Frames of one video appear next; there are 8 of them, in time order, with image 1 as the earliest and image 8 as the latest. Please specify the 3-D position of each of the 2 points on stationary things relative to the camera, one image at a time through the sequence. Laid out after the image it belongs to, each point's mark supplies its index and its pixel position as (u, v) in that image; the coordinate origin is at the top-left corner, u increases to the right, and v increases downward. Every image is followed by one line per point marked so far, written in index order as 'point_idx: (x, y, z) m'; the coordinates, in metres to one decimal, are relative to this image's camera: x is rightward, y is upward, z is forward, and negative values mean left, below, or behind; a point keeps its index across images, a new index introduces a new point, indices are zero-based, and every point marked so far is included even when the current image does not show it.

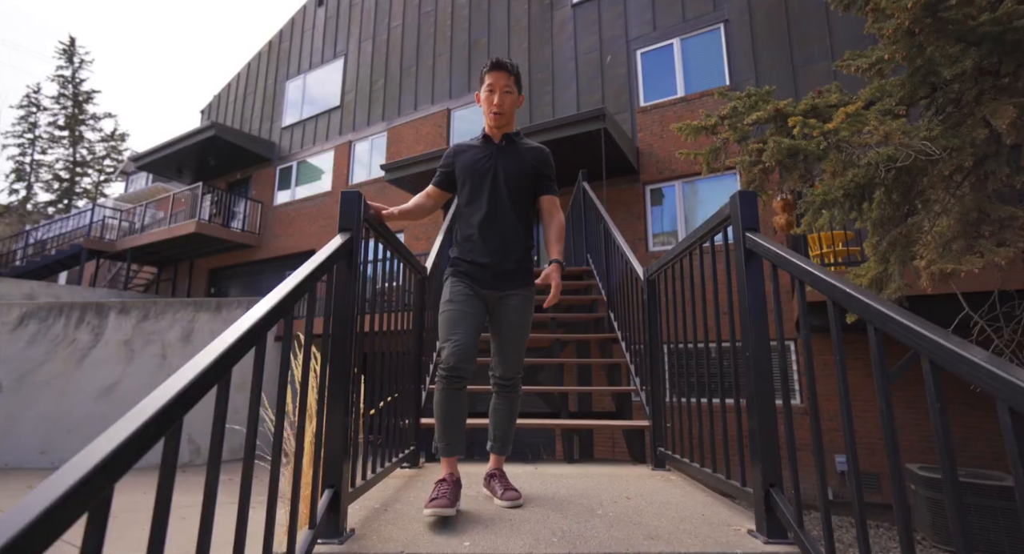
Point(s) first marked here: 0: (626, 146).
0: (+2.1, +2.4, +8.7) m
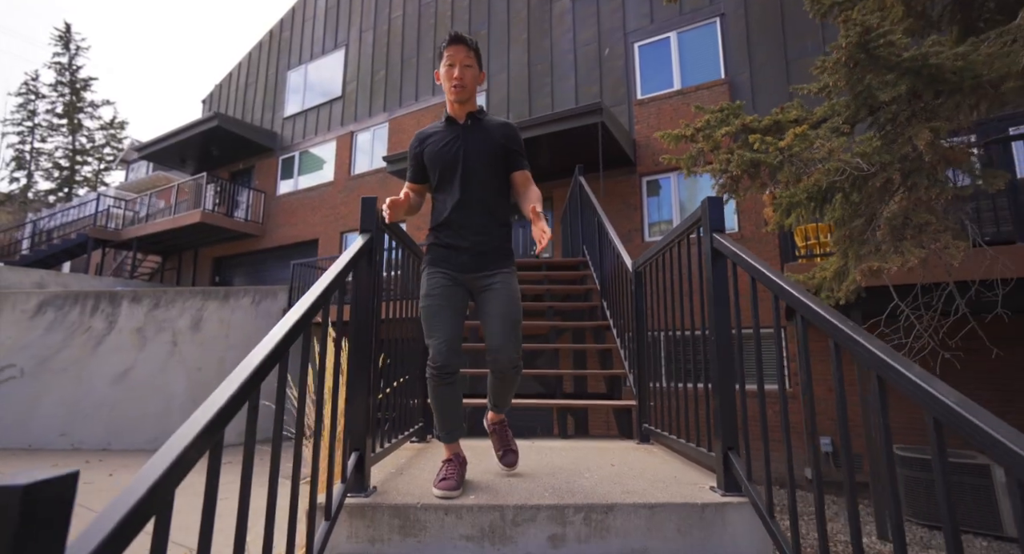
0: (+2.1, +2.6, +9.0) m
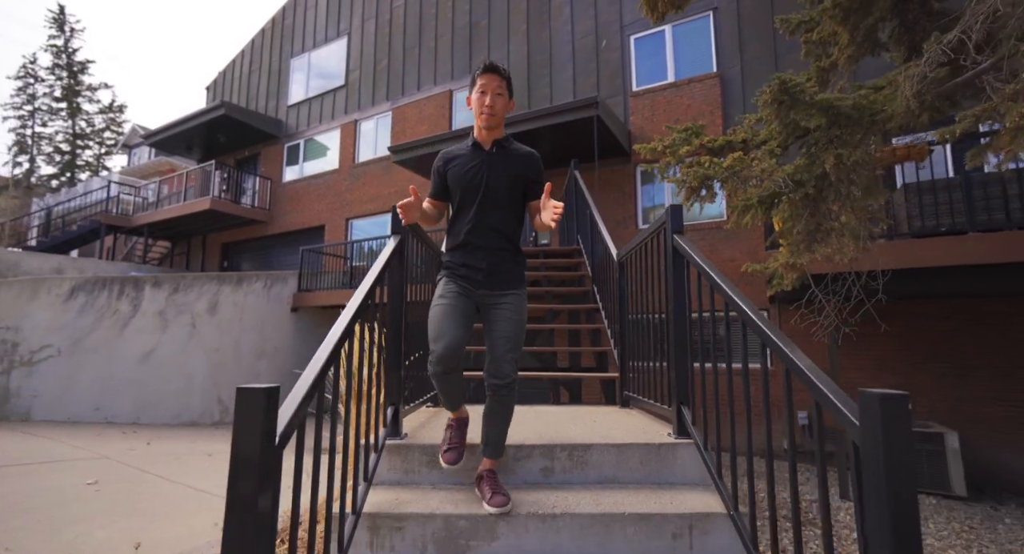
0: (+2.1, +2.8, +9.4) m
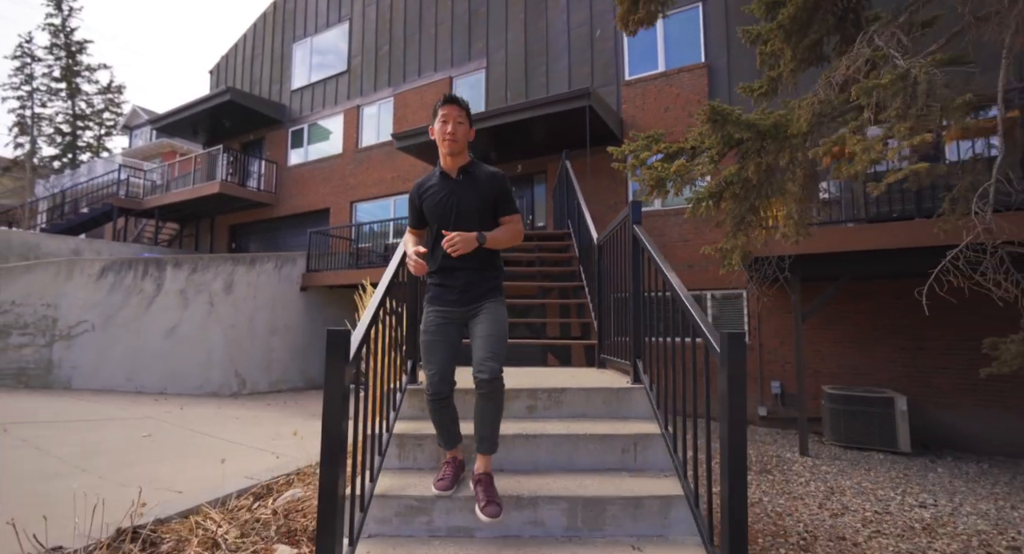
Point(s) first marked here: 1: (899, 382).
0: (+2.0, +3.2, +9.9) m
1: (+6.0, -1.6, +7.5) m
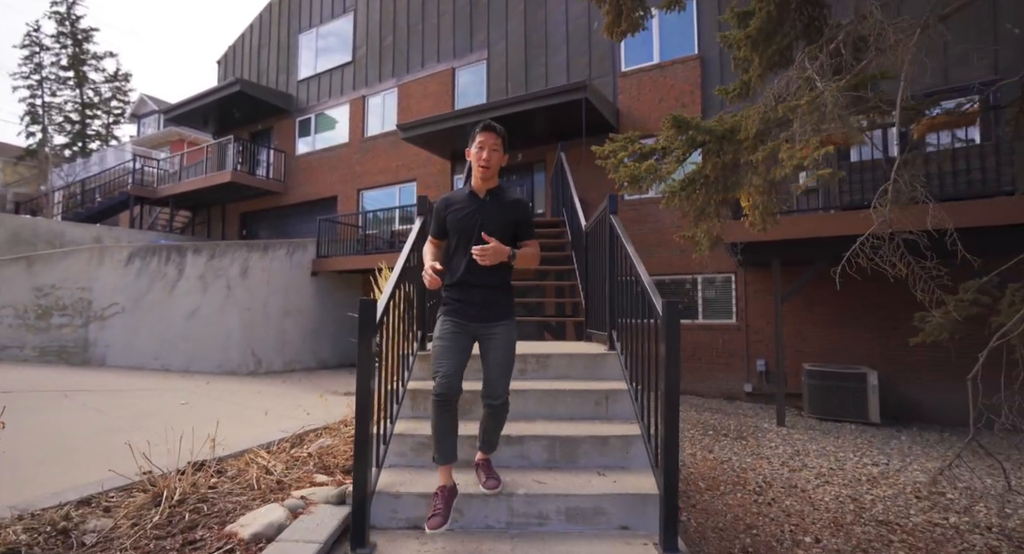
0: (+2.0, +3.6, +10.3) m
1: (+6.0, -1.4, +8.1) m
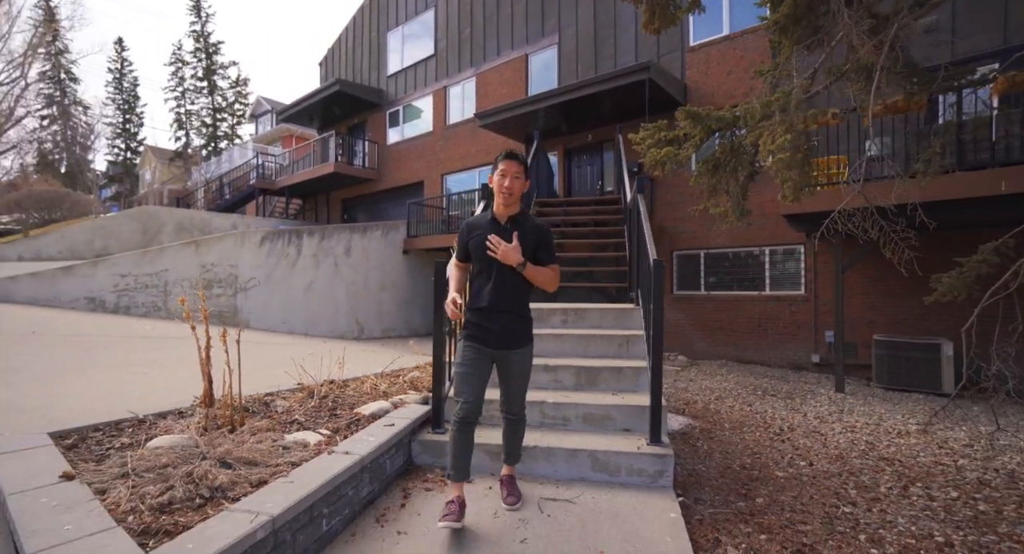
0: (+3.5, +4.1, +10.6) m
1: (+7.1, -0.9, +7.9) m
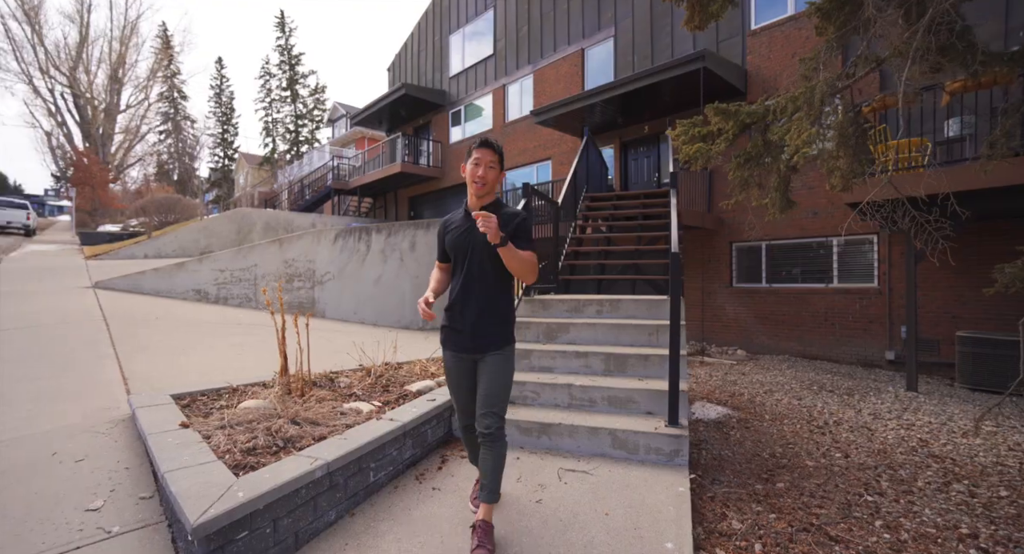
0: (+4.7, +4.3, +10.3) m
1: (+7.9, -0.7, +7.2) m
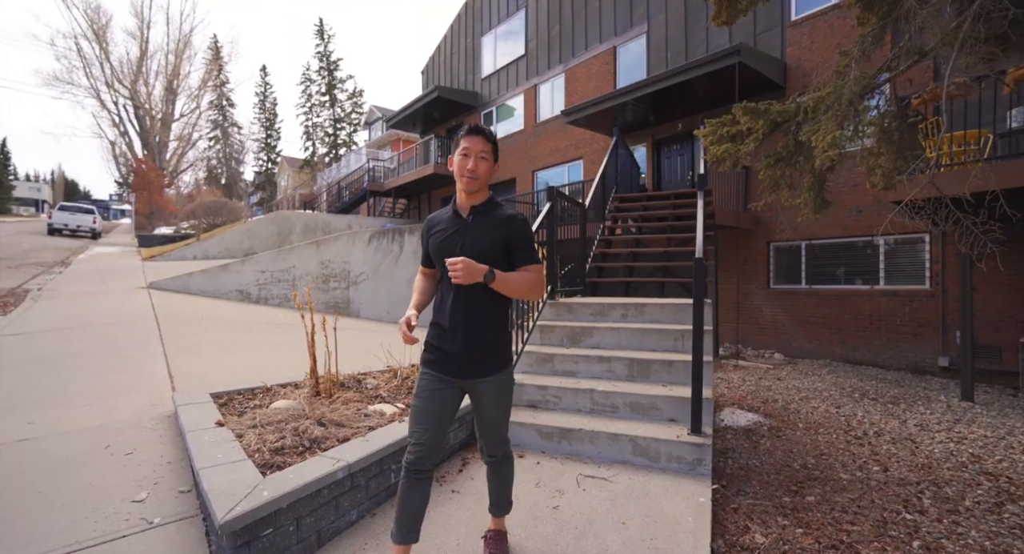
0: (+5.3, +4.3, +9.9) m
1: (+8.3, -0.8, +6.6) m
